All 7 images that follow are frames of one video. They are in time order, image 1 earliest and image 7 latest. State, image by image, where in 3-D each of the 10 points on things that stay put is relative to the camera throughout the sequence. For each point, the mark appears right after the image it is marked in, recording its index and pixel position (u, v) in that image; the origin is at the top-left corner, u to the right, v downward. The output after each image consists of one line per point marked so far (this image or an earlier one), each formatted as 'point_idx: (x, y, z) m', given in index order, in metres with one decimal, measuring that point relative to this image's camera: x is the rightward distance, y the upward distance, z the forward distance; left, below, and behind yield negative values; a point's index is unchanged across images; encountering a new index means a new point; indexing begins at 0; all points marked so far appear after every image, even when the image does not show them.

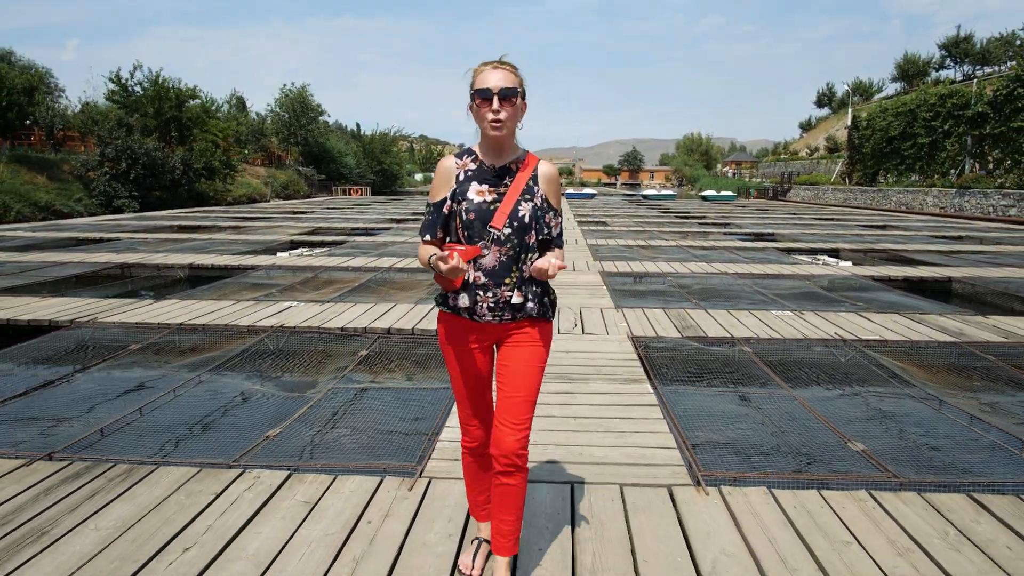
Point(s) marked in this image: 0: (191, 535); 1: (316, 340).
0: (-0.9, -0.7, +2.1) m
1: (-1.3, -0.3, +4.9) m
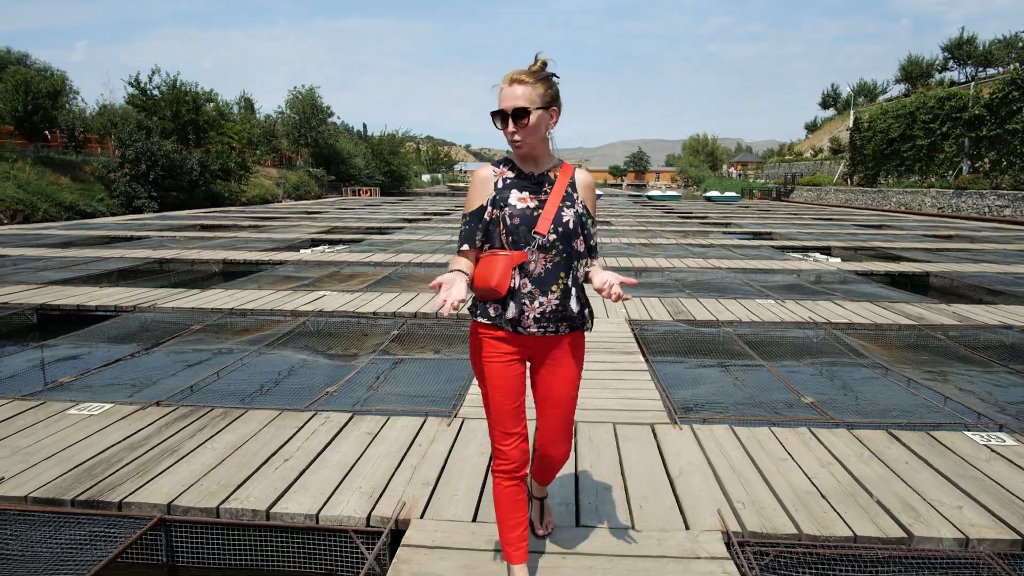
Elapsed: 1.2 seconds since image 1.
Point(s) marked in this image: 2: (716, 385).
0: (-0.8, -0.6, +2.8) m
1: (-1.2, -0.3, +5.5) m
2: (+1.1, -0.5, +3.9) m
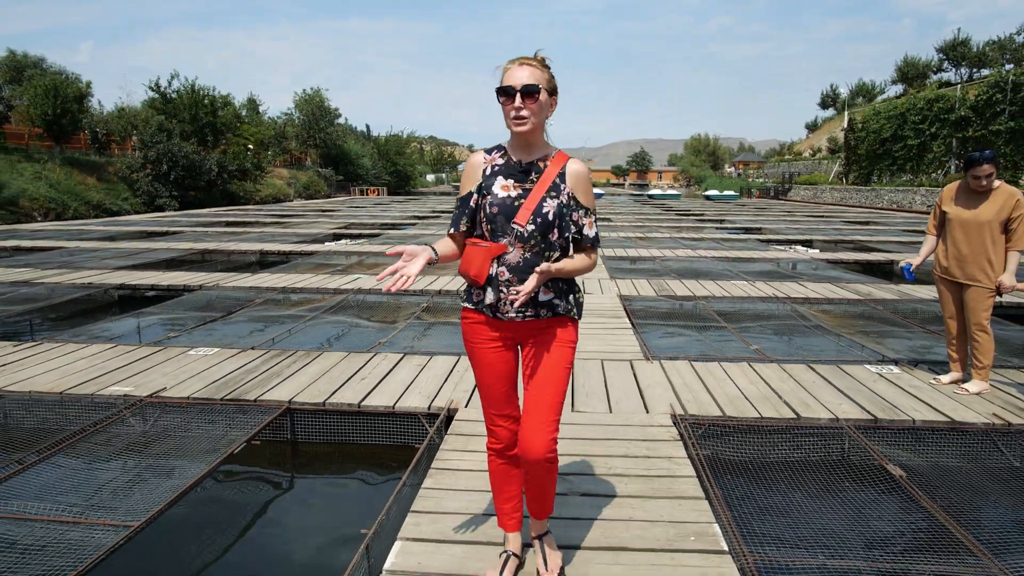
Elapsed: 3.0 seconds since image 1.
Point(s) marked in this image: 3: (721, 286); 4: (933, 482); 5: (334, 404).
0: (-0.8, -0.4, +3.8) m
1: (-1.1, -0.1, +6.6) m
2: (+1.1, -0.3, +5.0) m
3: (+2.0, 0.0, +7.3) m
4: (+1.5, -0.7, +2.7) m
5: (-0.8, -0.5, +3.3) m
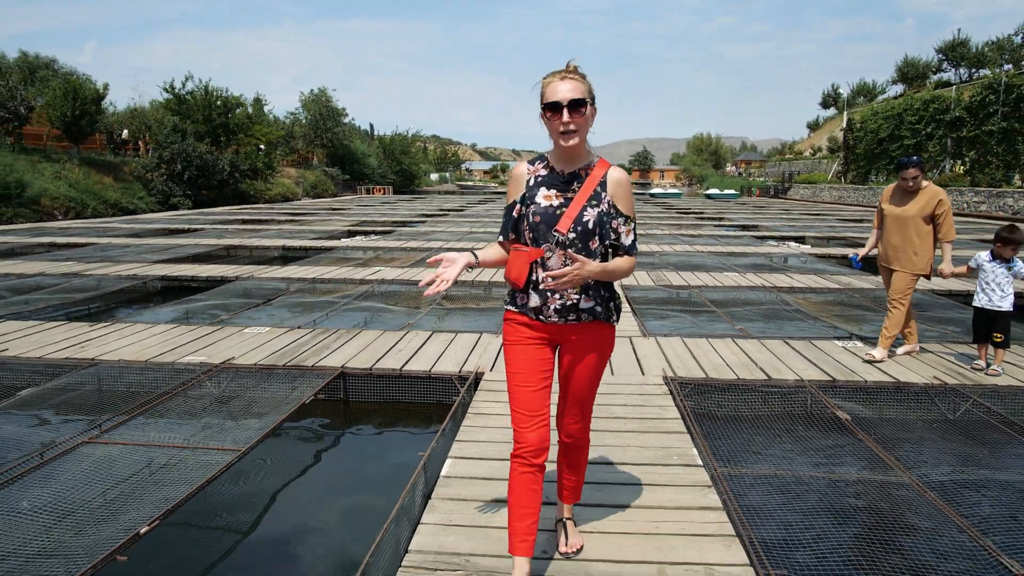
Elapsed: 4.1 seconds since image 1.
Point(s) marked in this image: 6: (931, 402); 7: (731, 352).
0: (-0.7, -0.4, +4.5) m
1: (-1.0, 0.0, +7.2) m
2: (+1.2, -0.3, +5.6) m
3: (+2.1, +0.1, +7.9) m
4: (+1.6, -0.6, +3.3) m
5: (-0.7, -0.4, +3.9) m
6: (+2.0, -0.5, +3.5) m
7: (+1.3, -0.4, +4.5) m
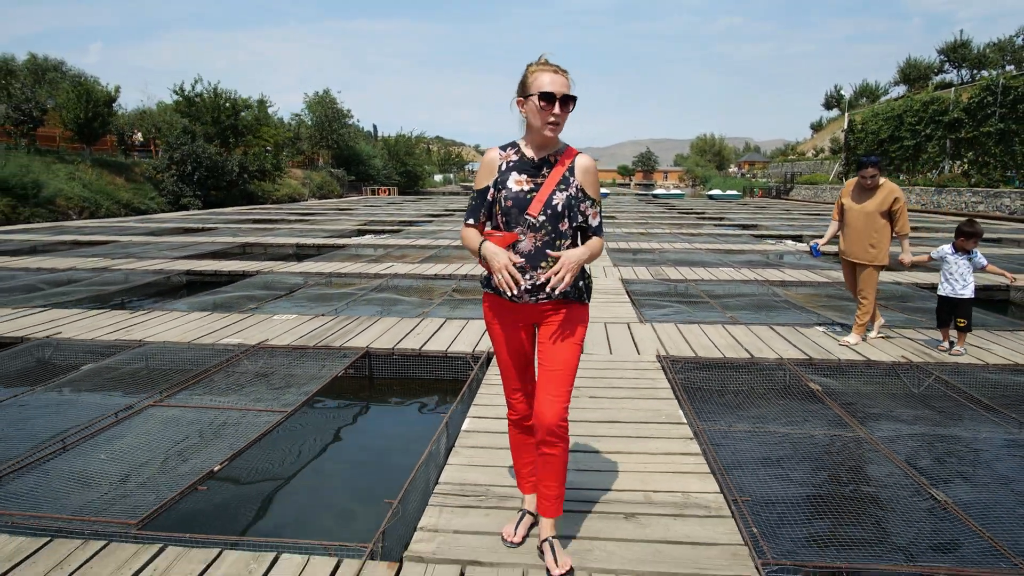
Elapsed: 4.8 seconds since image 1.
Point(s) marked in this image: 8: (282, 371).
0: (-0.6, -0.3, +4.9) m
1: (-0.9, +0.1, +7.6) m
2: (+1.3, -0.2, +6.0) m
3: (+2.2, +0.2, +8.3) m
4: (+1.7, -0.5, +3.7) m
5: (-0.6, -0.4, +4.3) m
6: (+2.0, -0.5, +3.9) m
7: (+1.4, -0.3, +4.9) m
8: (-1.3, -0.4, +4.1) m
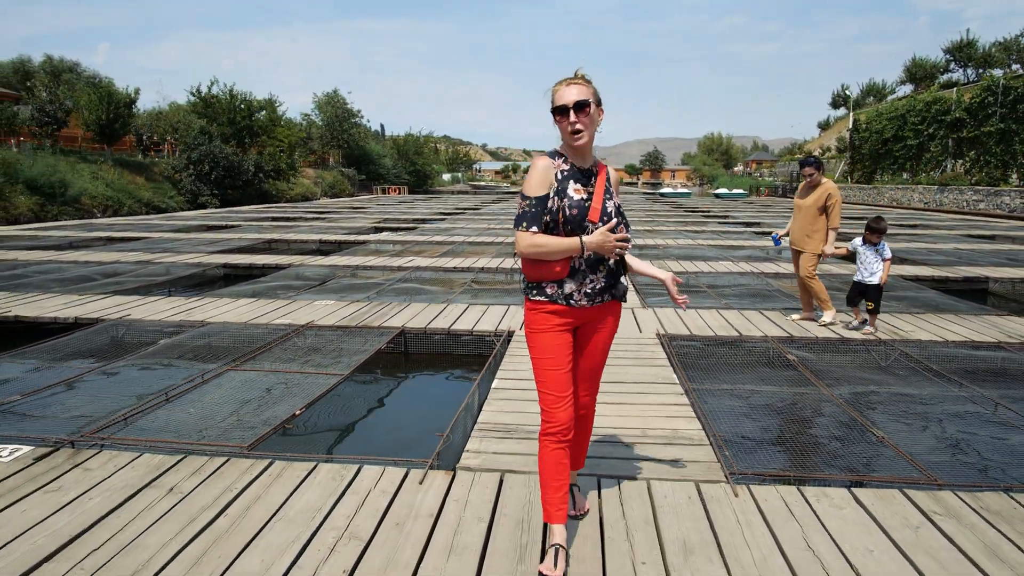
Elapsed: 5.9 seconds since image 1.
0: (-0.5, -0.2, +5.5) m
1: (-0.8, +0.2, +8.2) m
2: (+1.4, -0.1, +6.6) m
3: (+2.4, +0.3, +8.9) m
4: (+1.8, -0.4, +4.3) m
5: (-0.5, -0.3, +5.0) m
6: (+2.2, -0.4, +4.5) m
7: (+1.5, -0.2, +5.5) m
8: (-1.1, -0.4, +4.7) m
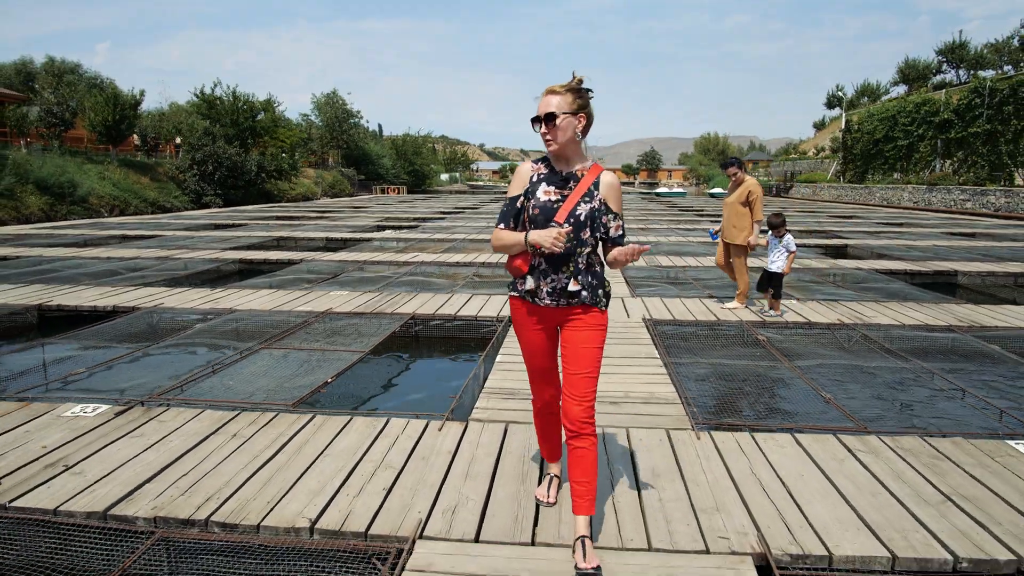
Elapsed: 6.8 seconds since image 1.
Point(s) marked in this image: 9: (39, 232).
0: (-0.5, -0.1, +6.0) m
1: (-0.8, +0.2, +8.7) m
2: (+1.4, 0.0, +7.1) m
3: (+2.4, +0.3, +9.4) m
4: (+1.8, -0.4, +4.8) m
5: (-0.5, -0.2, +5.5) m
6: (+2.2, -0.3, +5.0) m
7: (+1.5, -0.1, +6.0) m
8: (-1.1, -0.3, +5.2) m
9: (-8.9, +1.1, +14.1) m
